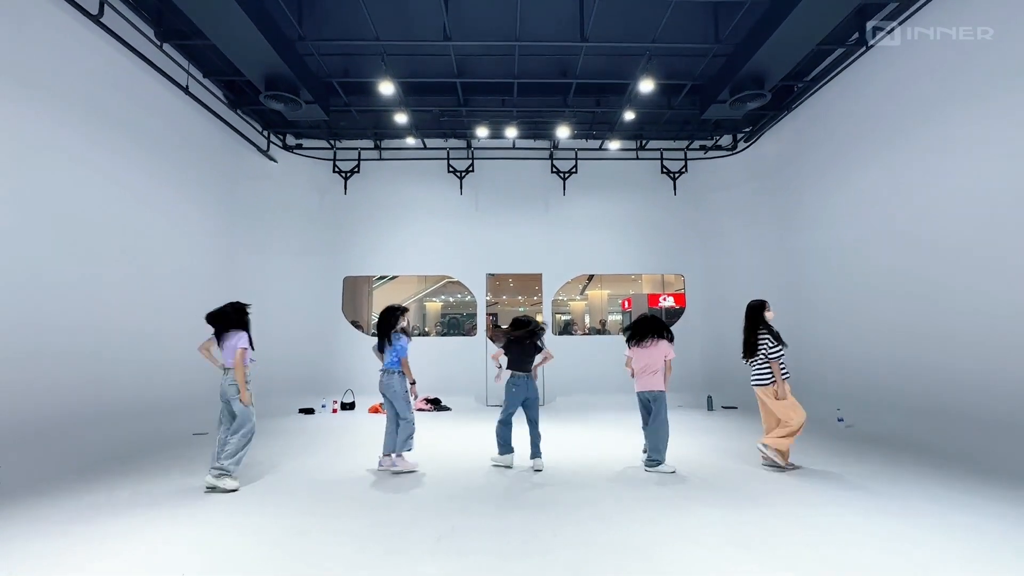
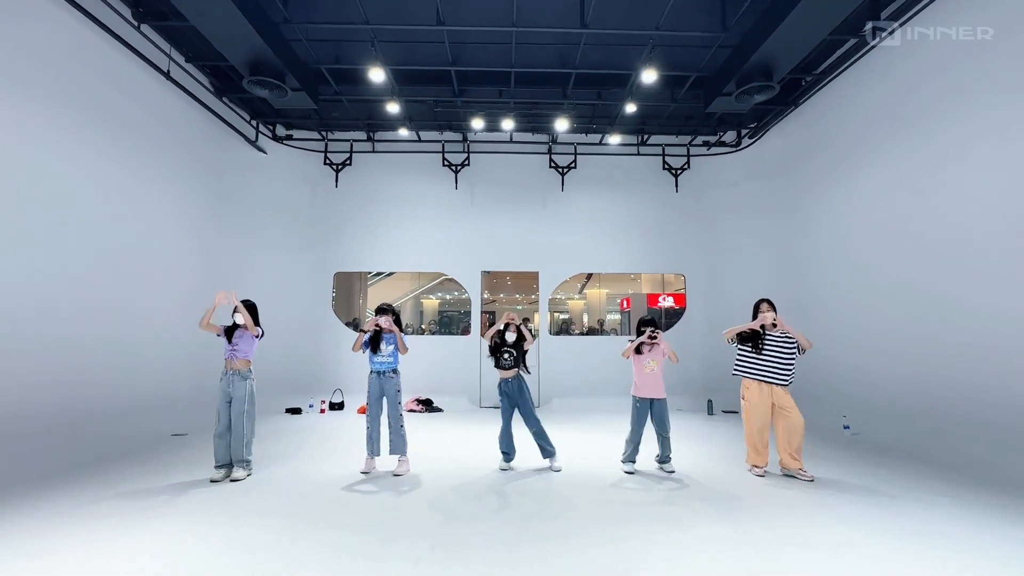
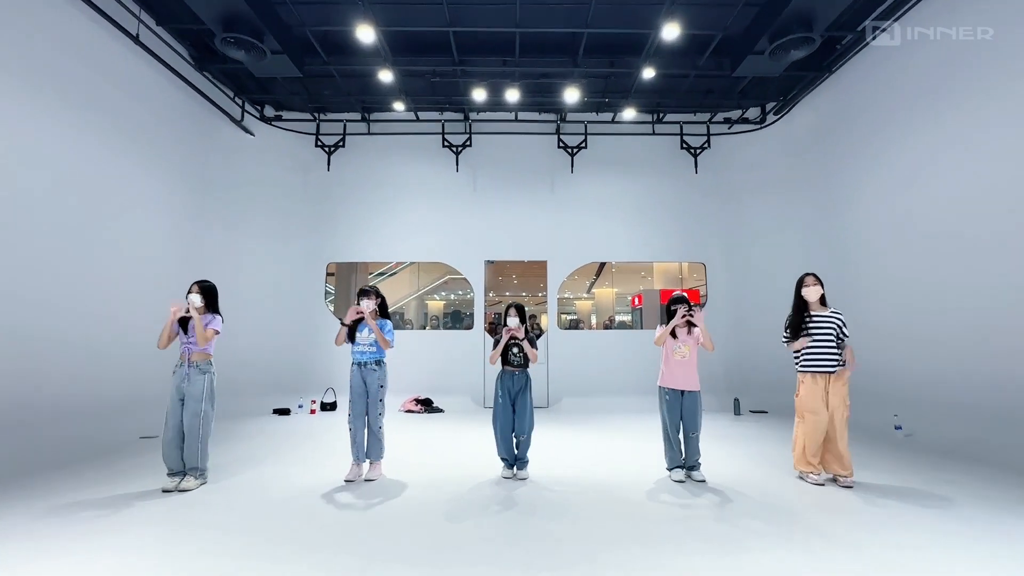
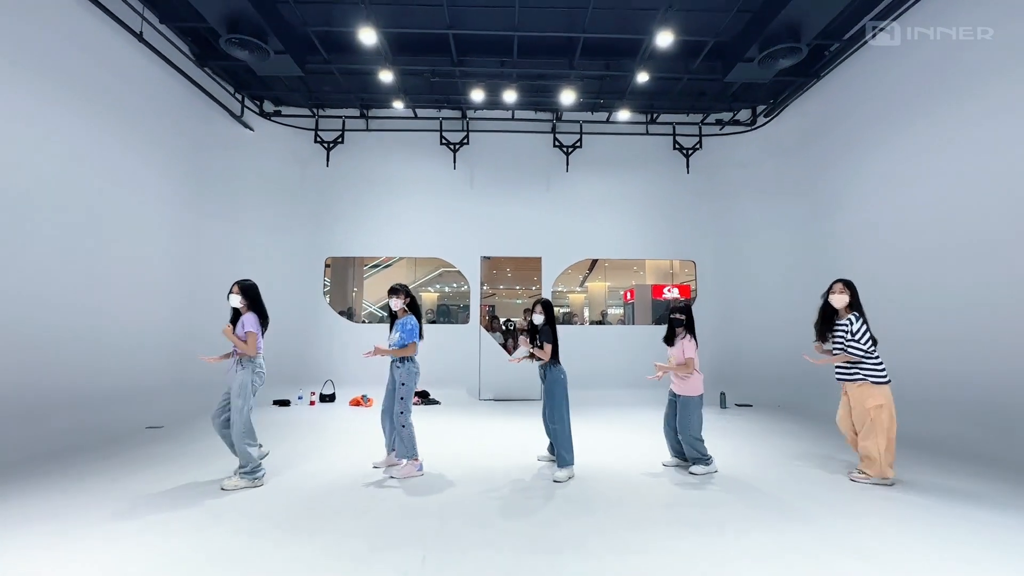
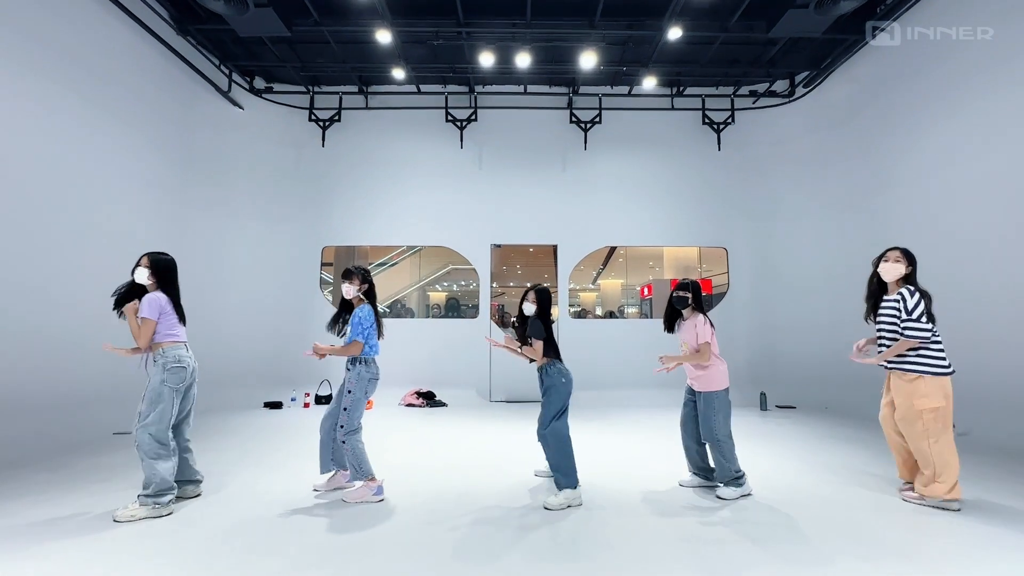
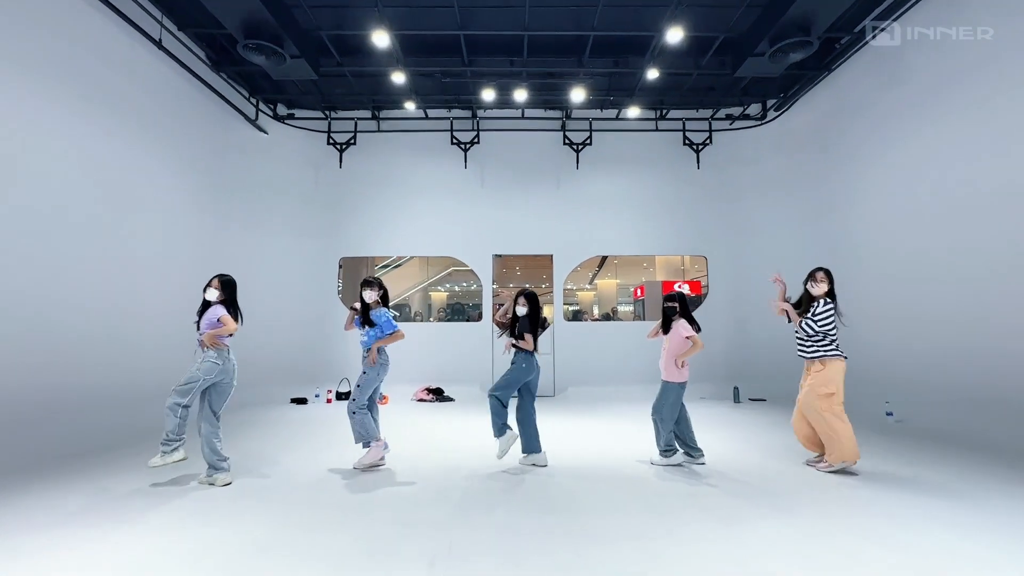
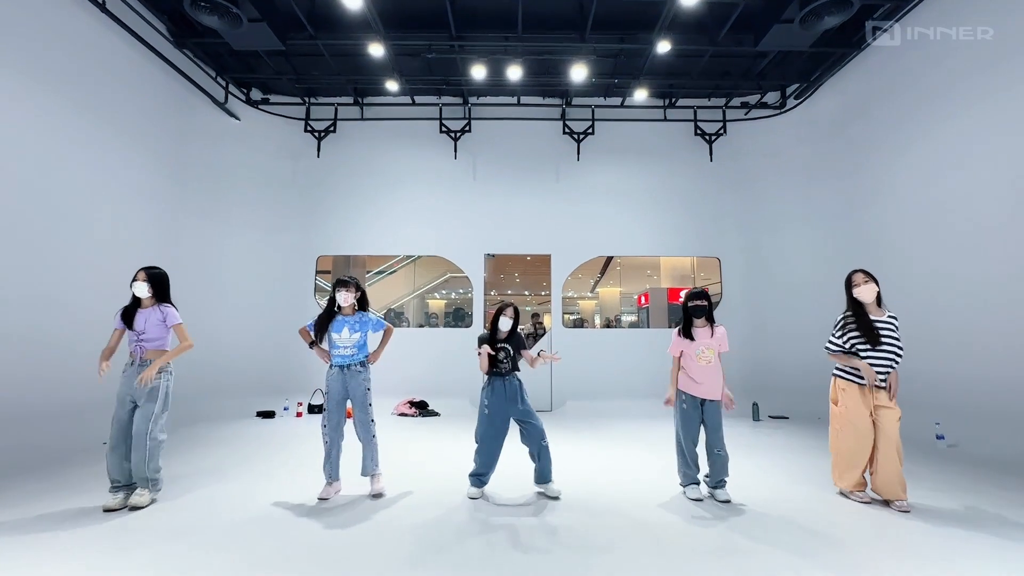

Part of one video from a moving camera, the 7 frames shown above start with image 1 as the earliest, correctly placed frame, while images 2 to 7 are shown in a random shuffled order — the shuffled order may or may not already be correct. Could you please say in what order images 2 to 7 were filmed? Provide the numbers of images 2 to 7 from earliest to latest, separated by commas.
6, 5, 4, 2, 3, 7
